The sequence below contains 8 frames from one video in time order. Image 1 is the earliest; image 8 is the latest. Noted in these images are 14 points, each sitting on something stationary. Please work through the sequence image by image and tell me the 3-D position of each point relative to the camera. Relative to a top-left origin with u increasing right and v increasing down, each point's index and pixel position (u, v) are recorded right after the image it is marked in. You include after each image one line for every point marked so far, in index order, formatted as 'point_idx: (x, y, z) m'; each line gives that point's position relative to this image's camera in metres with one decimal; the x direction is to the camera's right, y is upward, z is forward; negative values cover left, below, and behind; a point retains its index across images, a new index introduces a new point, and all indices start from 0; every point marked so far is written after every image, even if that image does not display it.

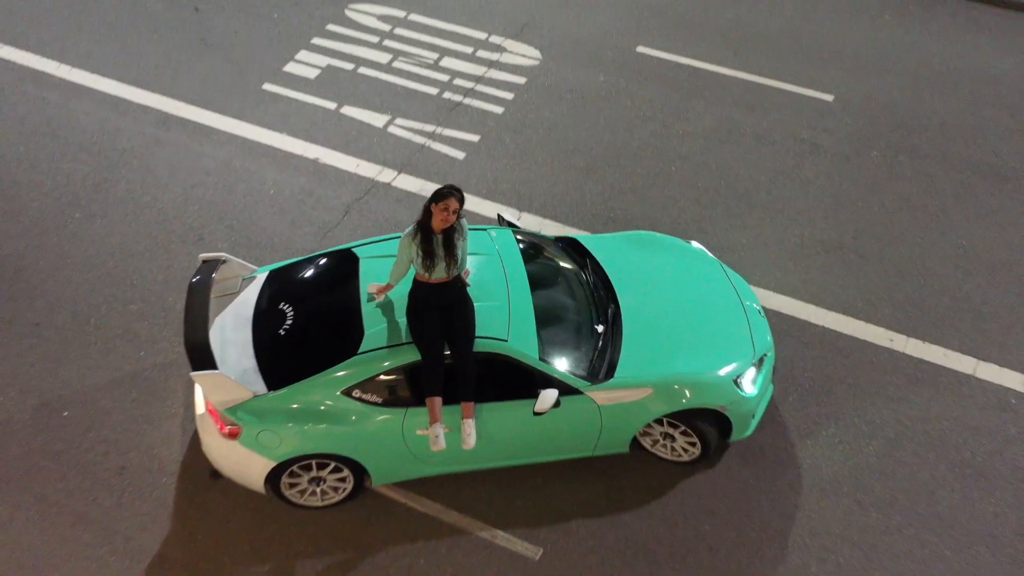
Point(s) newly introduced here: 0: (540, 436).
0: (+0.2, -0.8, +6.2) m
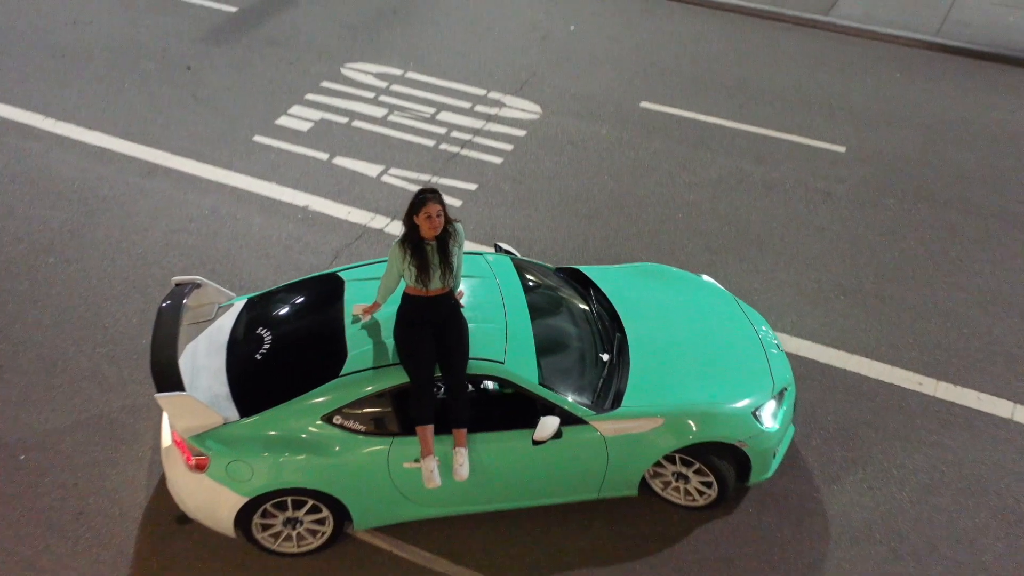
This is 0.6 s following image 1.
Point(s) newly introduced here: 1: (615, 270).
0: (+0.1, -0.9, +5.6) m
1: (+0.6, +0.1, +6.4) m
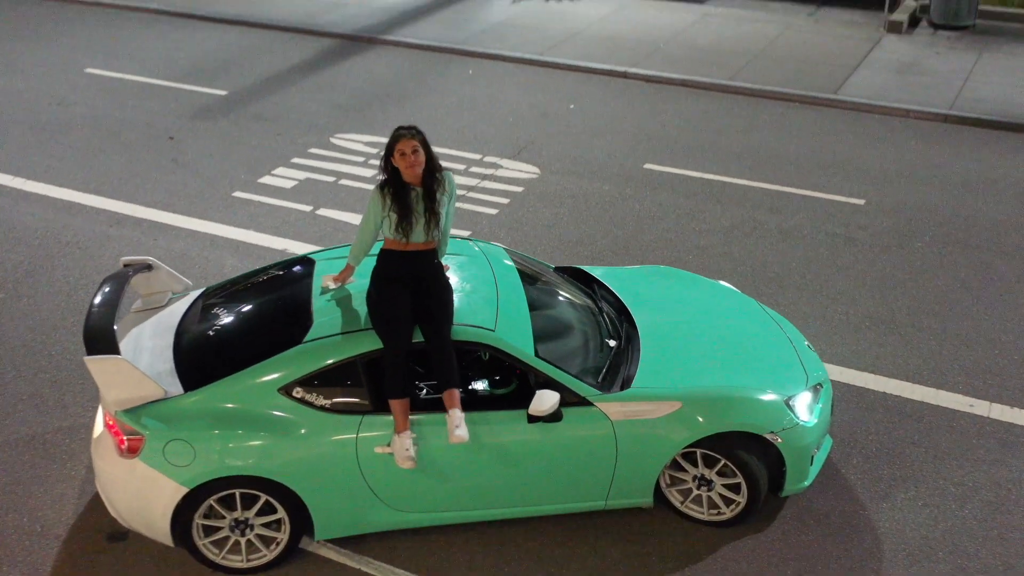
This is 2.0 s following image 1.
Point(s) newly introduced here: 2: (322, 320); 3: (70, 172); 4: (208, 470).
0: (+0.1, -0.7, +4.8) m
1: (+0.6, 0.0, +5.7) m
2: (-0.8, -0.1, +4.8) m
3: (-3.4, +0.9, +8.9) m
4: (-1.2, -0.7, +4.6) m
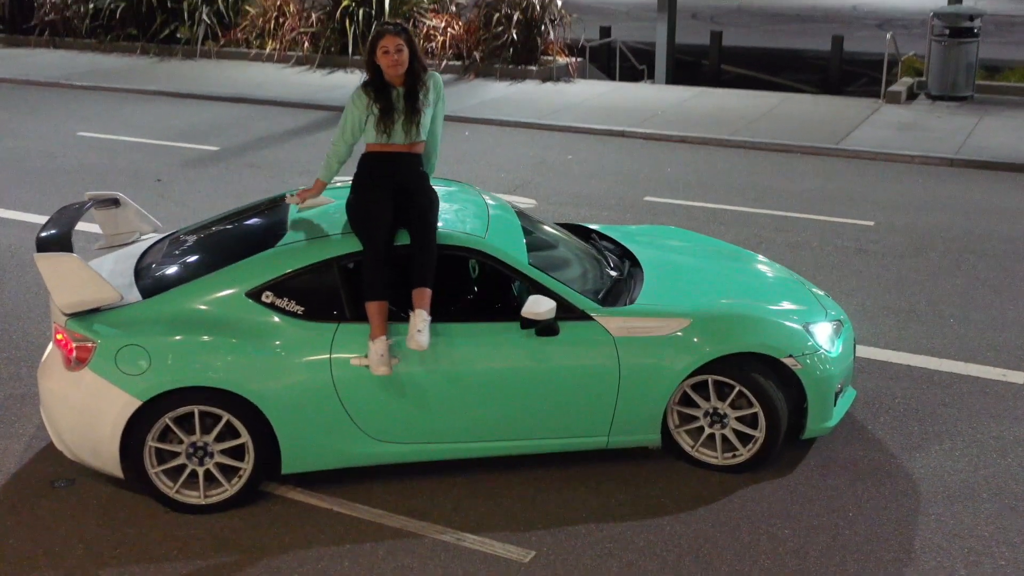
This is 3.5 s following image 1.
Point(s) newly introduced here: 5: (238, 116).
0: (+0.1, -0.4, +4.3) m
1: (+0.6, +0.2, +5.4) m
2: (-0.8, +0.2, +4.4) m
3: (-3.5, +0.6, +8.6) m
4: (-1.2, -0.3, +4.1) m
5: (-2.8, +1.8, +11.8) m
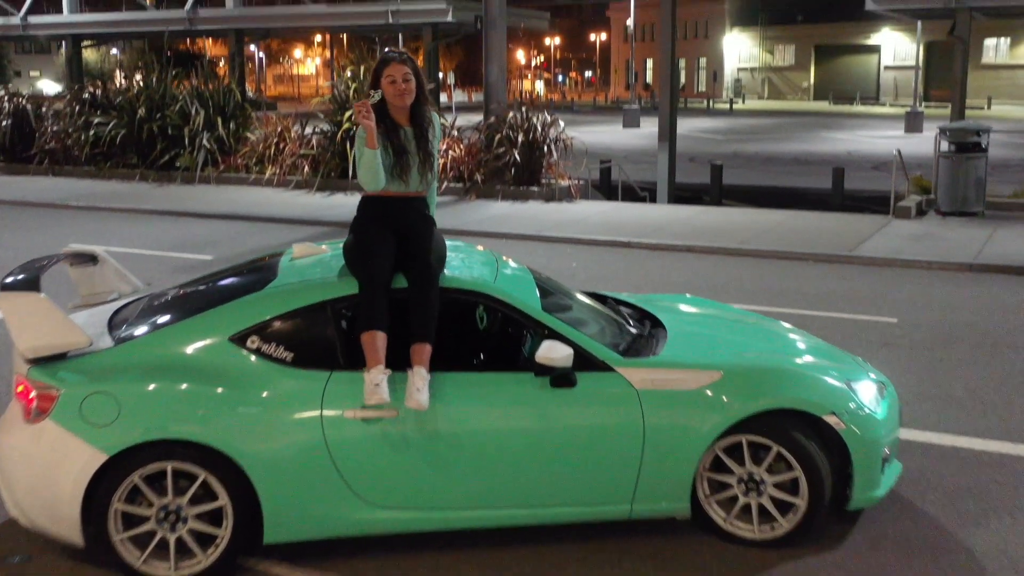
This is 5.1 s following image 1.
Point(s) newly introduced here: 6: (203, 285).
0: (+0.1, -0.5, +3.8) m
1: (+0.6, -0.1, +5.0) m
2: (-0.8, 0.0, +4.0) m
3: (-3.4, -0.1, +8.2) m
4: (-1.2, -0.5, +3.6) m
5: (-2.8, +0.6, +11.6) m
6: (-1.2, 0.0, +4.3) m
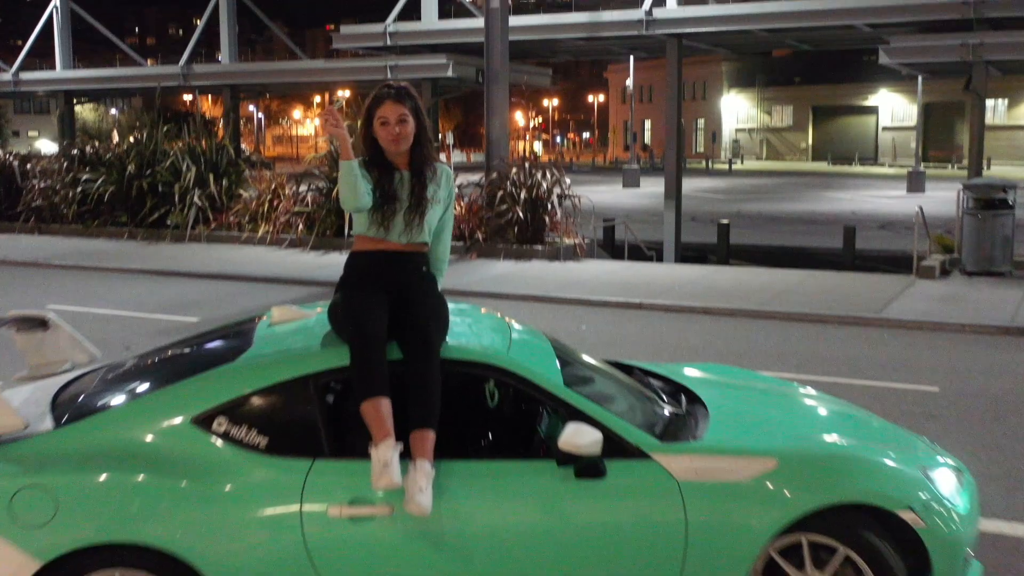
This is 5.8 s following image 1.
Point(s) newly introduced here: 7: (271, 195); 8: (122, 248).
0: (+0.2, -0.8, +3.2) m
1: (+0.7, -0.3, +4.4) m
2: (-0.7, -0.2, +3.5) m
3: (-3.4, -0.6, +7.6) m
4: (-1.2, -0.6, +3.0) m
5: (-2.8, 0.0, +11.0) m
6: (-1.1, -0.2, +3.7) m
7: (-3.1, +1.2, +14.6) m
8: (-4.9, +0.5, +14.3) m
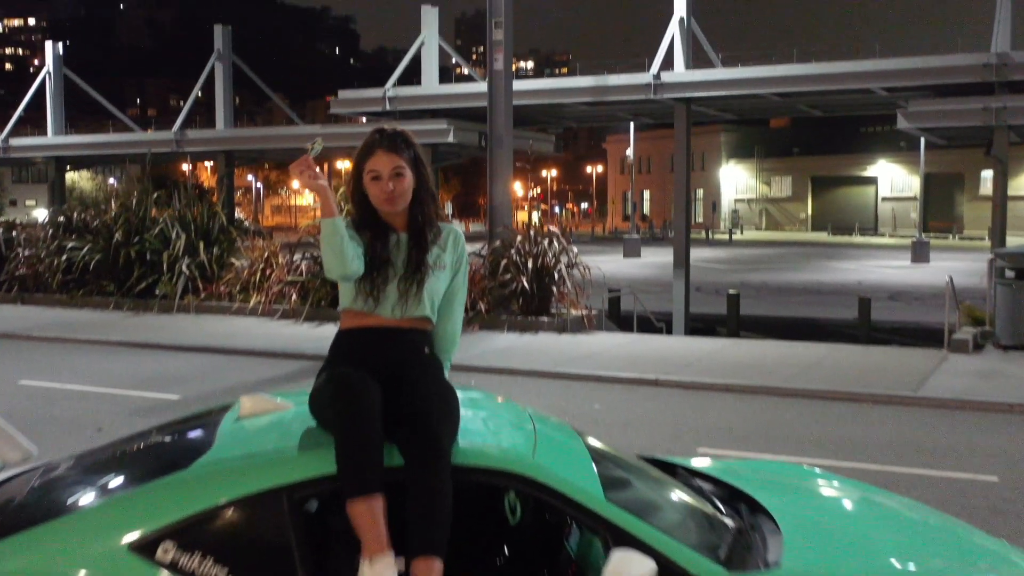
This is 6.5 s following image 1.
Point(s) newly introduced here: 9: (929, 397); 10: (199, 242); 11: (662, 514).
0: (+0.2, -0.9, +2.5) m
1: (+0.7, -0.6, +3.7) m
2: (-0.7, -0.4, +2.8) m
3: (-3.3, -1.0, +6.9) m
4: (-1.1, -0.8, +2.3) m
5: (-2.7, -0.7, +10.3) m
6: (-1.0, -0.4, +3.0) m
7: (-3.0, +0.3, +14.0) m
8: (-4.8, -0.4, +13.6) m
9: (+2.9, -0.8, +8.1) m
10: (-3.9, +0.6, +14.5) m
11: (+0.4, -0.6, +2.9) m
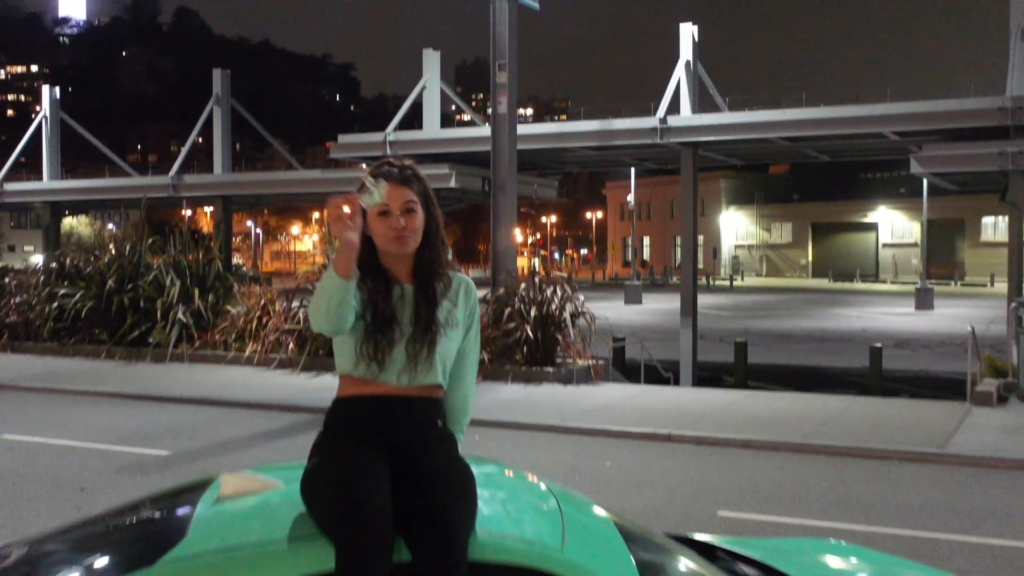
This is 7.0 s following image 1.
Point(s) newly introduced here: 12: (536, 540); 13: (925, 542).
0: (+0.3, -1.1, +2.1) m
1: (+0.8, -0.8, +3.3) m
2: (-0.6, -0.5, +2.4) m
3: (-3.3, -1.3, +6.5) m
4: (-1.0, -0.9, +1.9) m
5: (-2.7, -1.1, +9.9) m
6: (-1.0, -0.6, +2.6) m
7: (-3.0, -0.3, +13.6) m
8: (-4.8, -0.9, +13.2) m
9: (+3.0, -1.1, +7.7) m
10: (-3.9, 0.0, +14.2) m
11: (+0.4, -0.7, +2.5) m
12: (0.0, -0.5, +2.3) m
13: (+2.1, -1.3, +5.9) m
